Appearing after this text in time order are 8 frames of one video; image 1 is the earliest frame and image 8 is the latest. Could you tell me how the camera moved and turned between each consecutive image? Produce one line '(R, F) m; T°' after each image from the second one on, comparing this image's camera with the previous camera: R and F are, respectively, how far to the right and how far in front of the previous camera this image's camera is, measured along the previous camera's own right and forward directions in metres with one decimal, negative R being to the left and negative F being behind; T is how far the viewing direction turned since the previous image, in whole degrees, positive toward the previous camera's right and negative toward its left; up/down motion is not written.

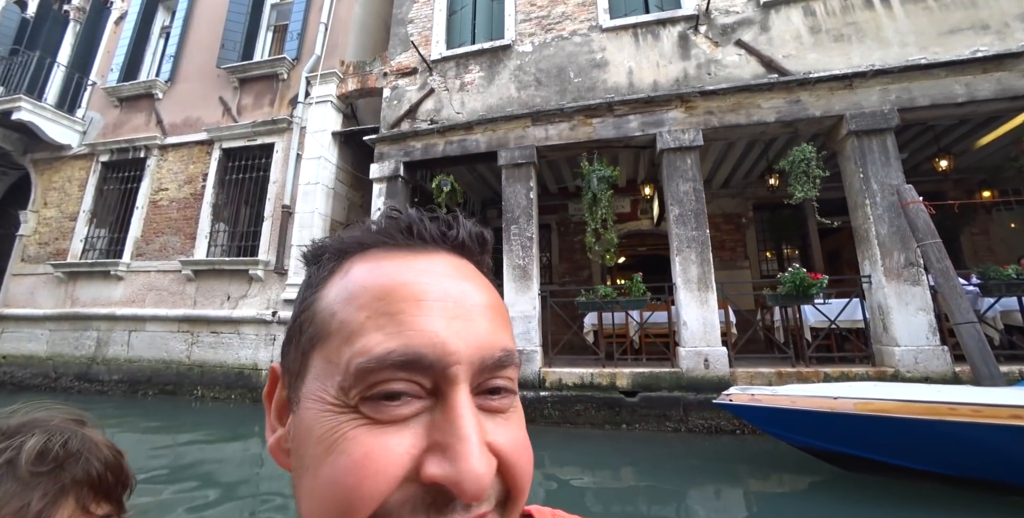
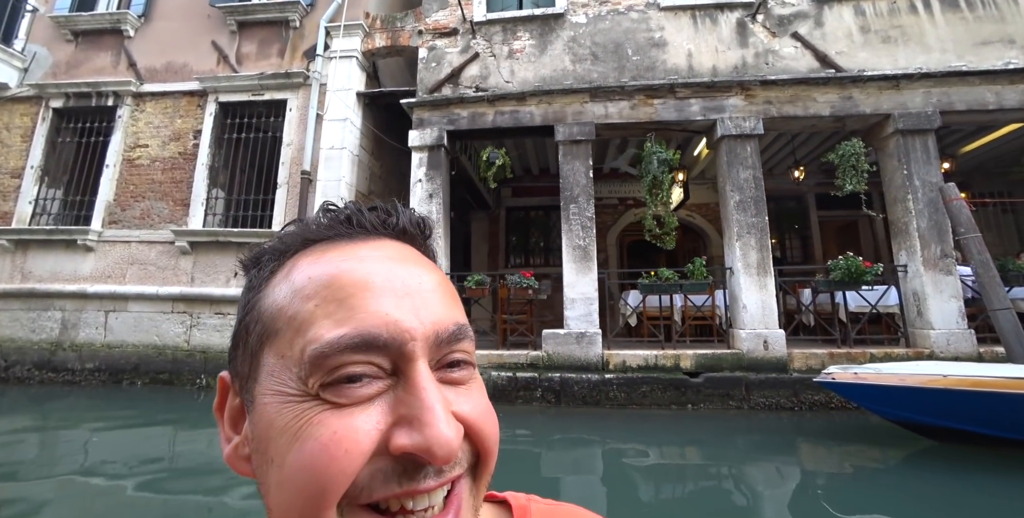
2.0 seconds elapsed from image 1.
(-1.7, +0.4) m; +8°
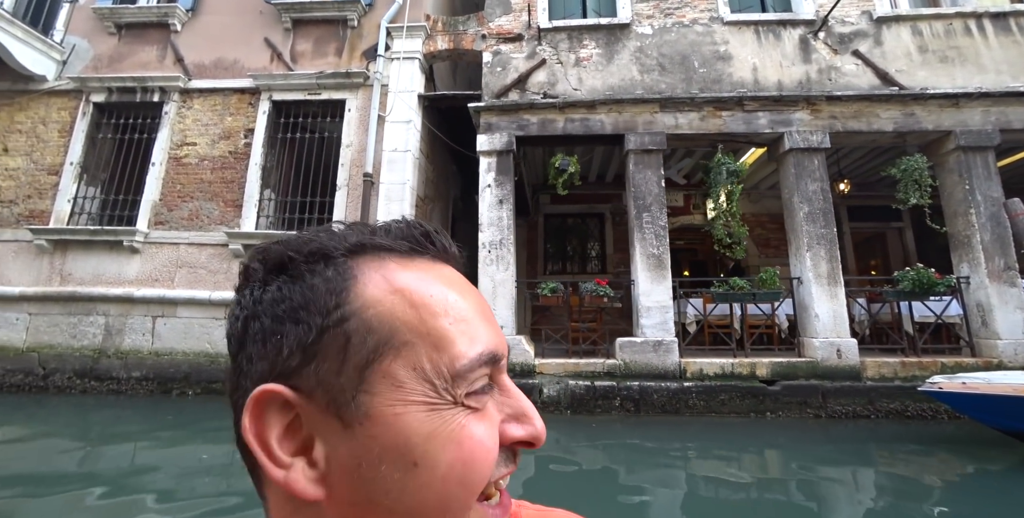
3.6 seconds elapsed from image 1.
(-1.3, +0.1) m; +3°
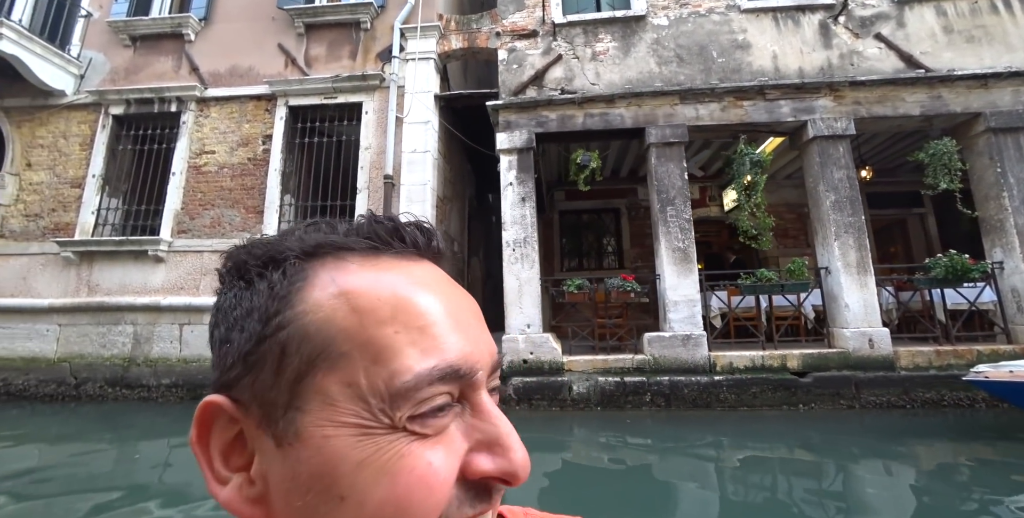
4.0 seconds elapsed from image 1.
(-0.3, 0.0) m; -1°
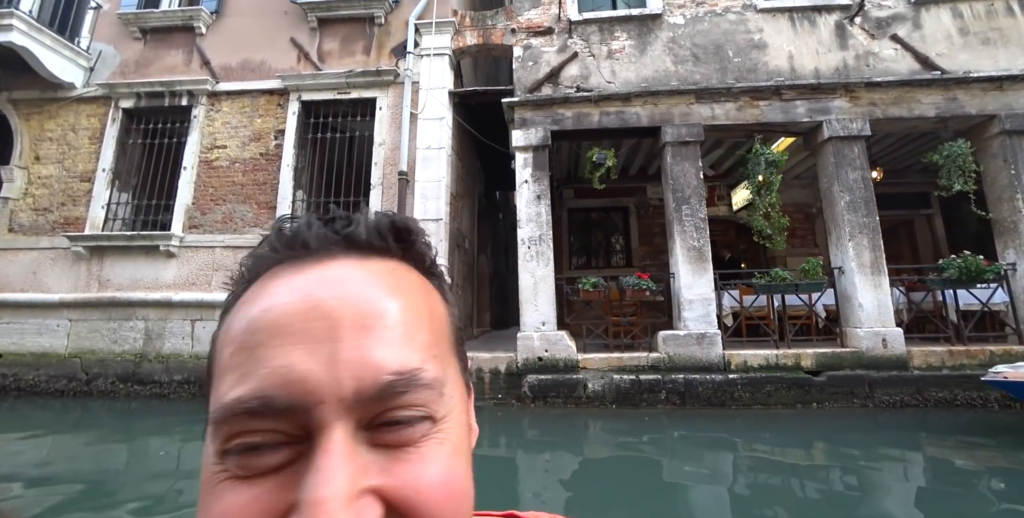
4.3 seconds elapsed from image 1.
(-0.3, 0.0) m; 0°
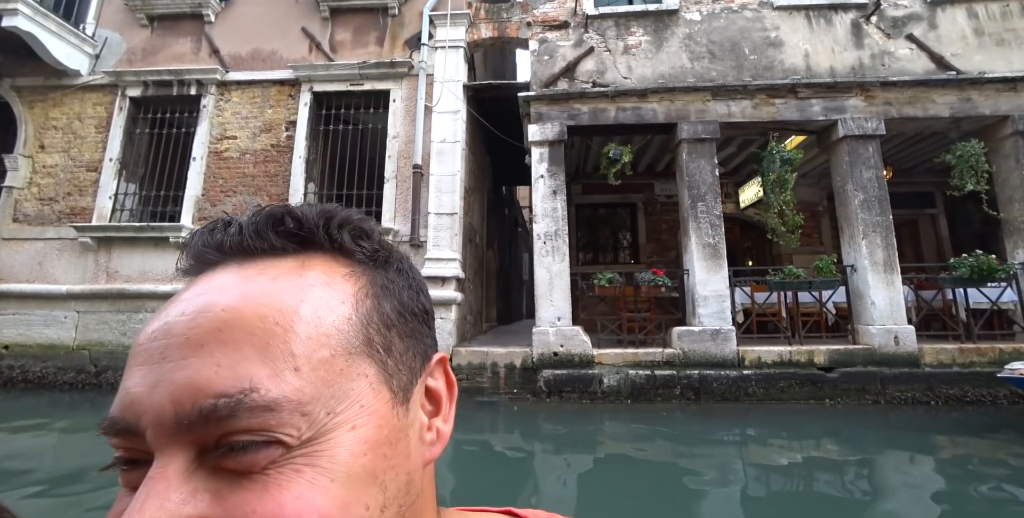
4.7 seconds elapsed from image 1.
(-0.3, 0.0) m; +1°
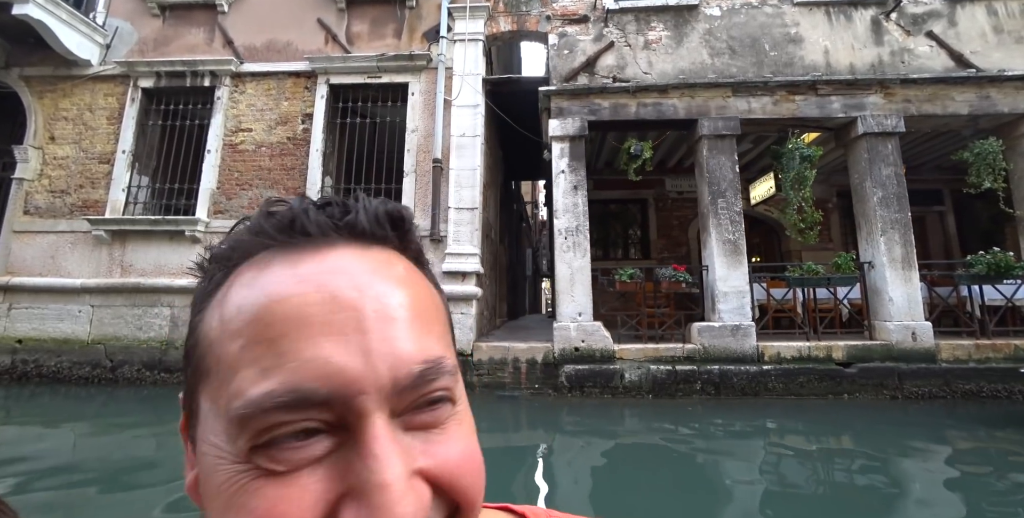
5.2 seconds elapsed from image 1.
(-0.4, 0.0) m; +1°
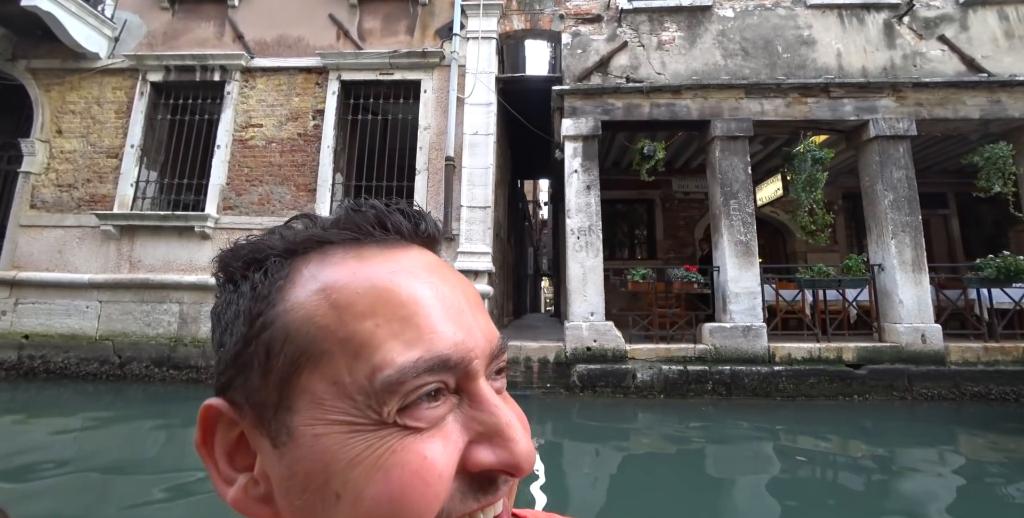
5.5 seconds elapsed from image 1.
(-0.2, 0.0) m; 0°
